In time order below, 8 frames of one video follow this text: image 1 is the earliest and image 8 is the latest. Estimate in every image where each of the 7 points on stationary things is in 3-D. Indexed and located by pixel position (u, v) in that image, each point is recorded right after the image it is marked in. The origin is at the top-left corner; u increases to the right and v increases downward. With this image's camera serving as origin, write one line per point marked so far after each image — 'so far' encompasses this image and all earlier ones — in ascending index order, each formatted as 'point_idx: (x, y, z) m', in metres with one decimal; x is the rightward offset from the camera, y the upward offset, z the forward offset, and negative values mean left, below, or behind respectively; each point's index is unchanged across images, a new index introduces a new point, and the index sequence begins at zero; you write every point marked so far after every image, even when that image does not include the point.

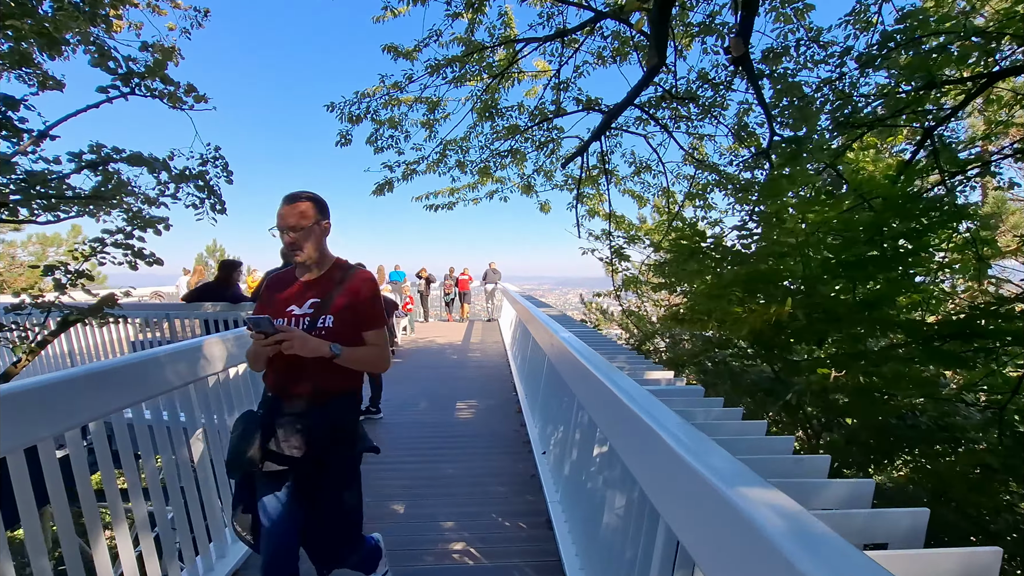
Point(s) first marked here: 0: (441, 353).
0: (-1.2, -1.1, +8.7) m
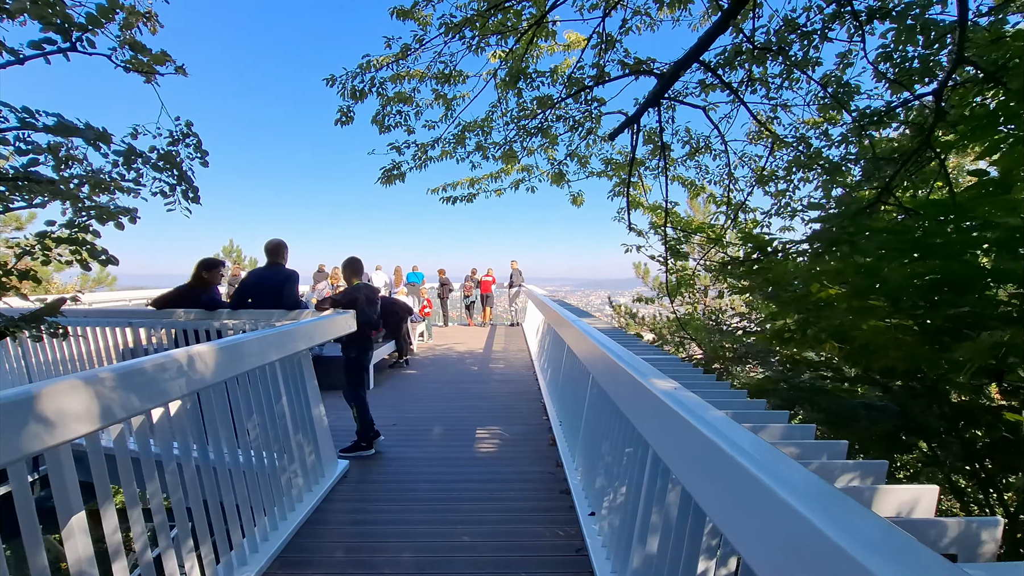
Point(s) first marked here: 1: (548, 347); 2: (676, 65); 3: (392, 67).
0: (-0.8, -1.2, +7.8) m
1: (+0.5, -0.8, +6.7) m
2: (+1.3, +1.7, +3.9) m
3: (-1.1, +2.1, +4.8) m
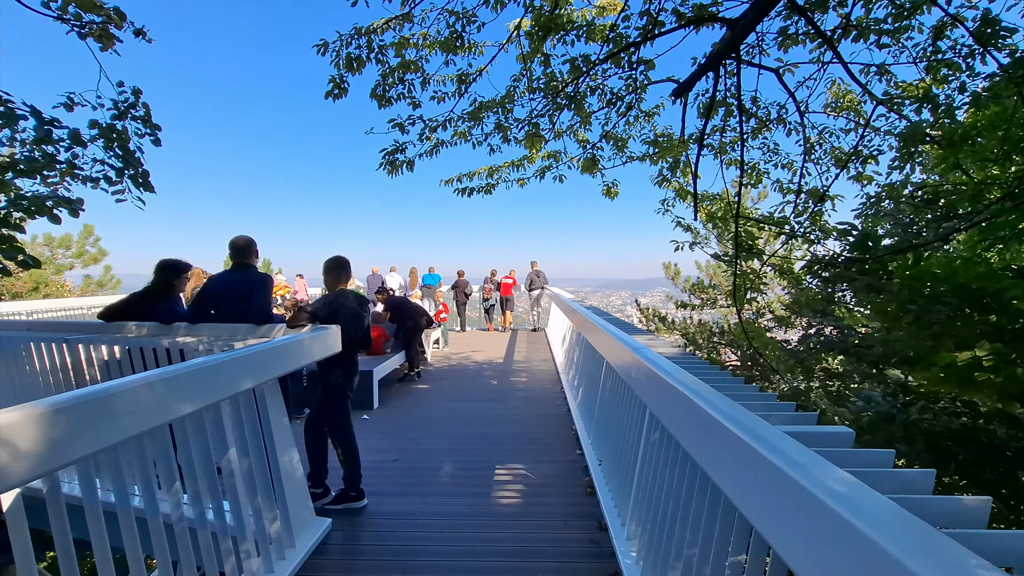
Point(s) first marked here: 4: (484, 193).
0: (-0.5, -1.2, +7.0) m
1: (+0.8, -0.8, +5.9) m
2: (+1.4, +1.7, +3.0) m
3: (-0.9, +2.0, +4.0) m
4: (-0.3, +1.1, +5.6) m
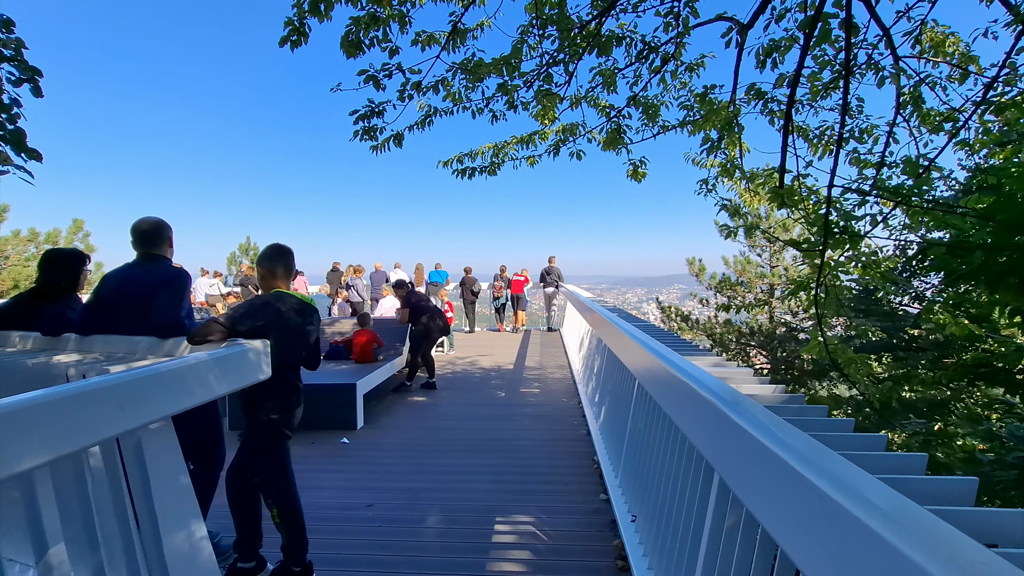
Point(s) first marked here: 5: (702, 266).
0: (-0.3, -1.2, +6.2) m
1: (+0.8, -0.8, +5.0) m
2: (+1.4, +1.7, +2.1) m
3: (-0.9, +2.0, +3.1) m
4: (-0.2, +1.1, +4.8) m
5: (+5.4, +0.6, +14.6) m
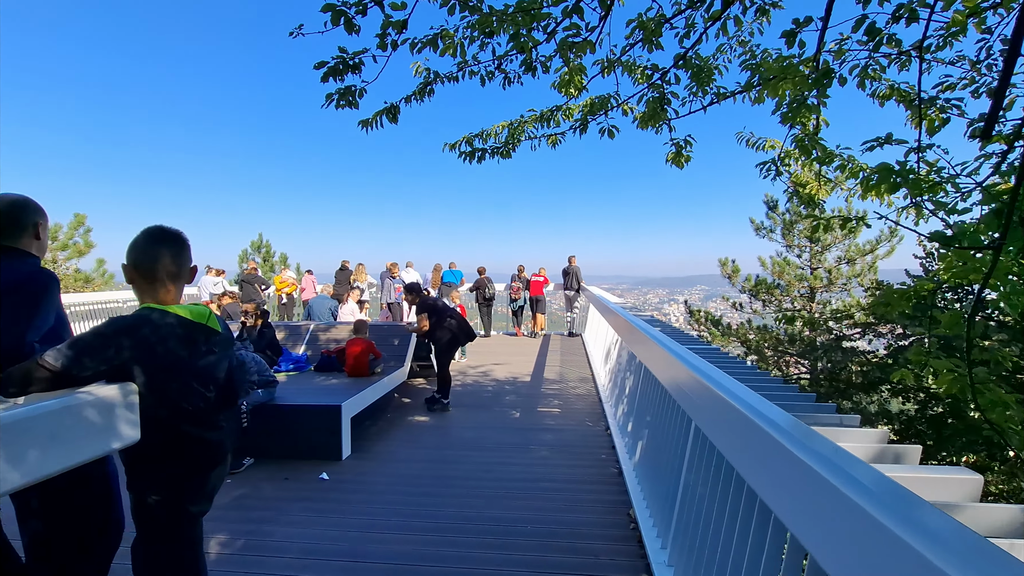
0: (-0.2, -1.2, +5.5) m
1: (+1.0, -0.8, +4.2) m
2: (+1.5, +1.6, +1.3) m
3: (-0.8, +2.0, +2.4) m
4: (-0.1, +1.0, +4.0) m
5: (+5.9, +0.6, +13.6) m
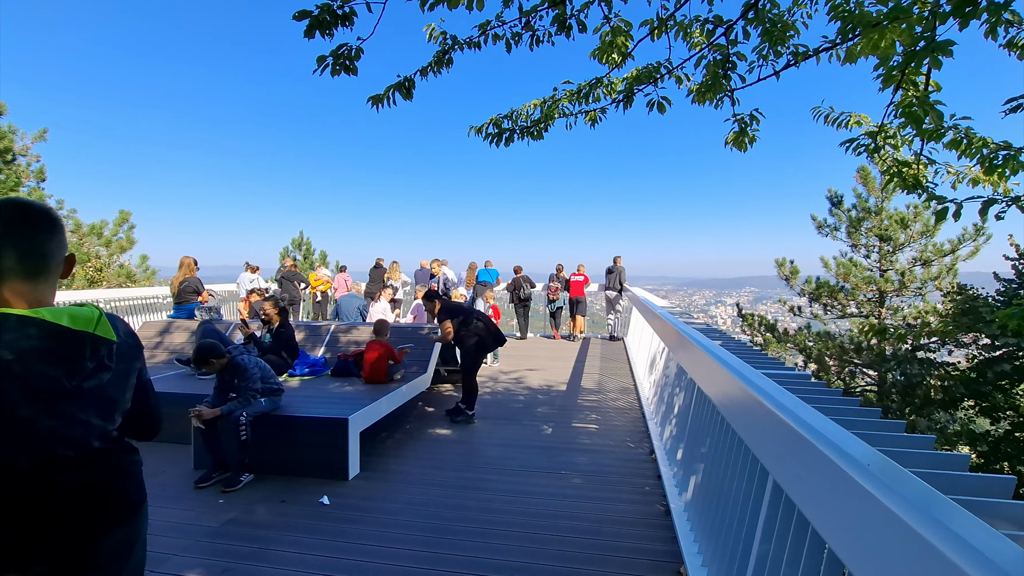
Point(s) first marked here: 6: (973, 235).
0: (+0.2, -1.2, +5.0) m
1: (+1.2, -0.9, +3.6) m
2: (+1.5, +1.6, +0.7) m
3: (-0.7, +2.0, +2.0) m
4: (+0.1, +1.0, +3.5) m
5: (+6.9, +0.5, +12.6) m
6: (+9.3, +1.1, +10.2) m
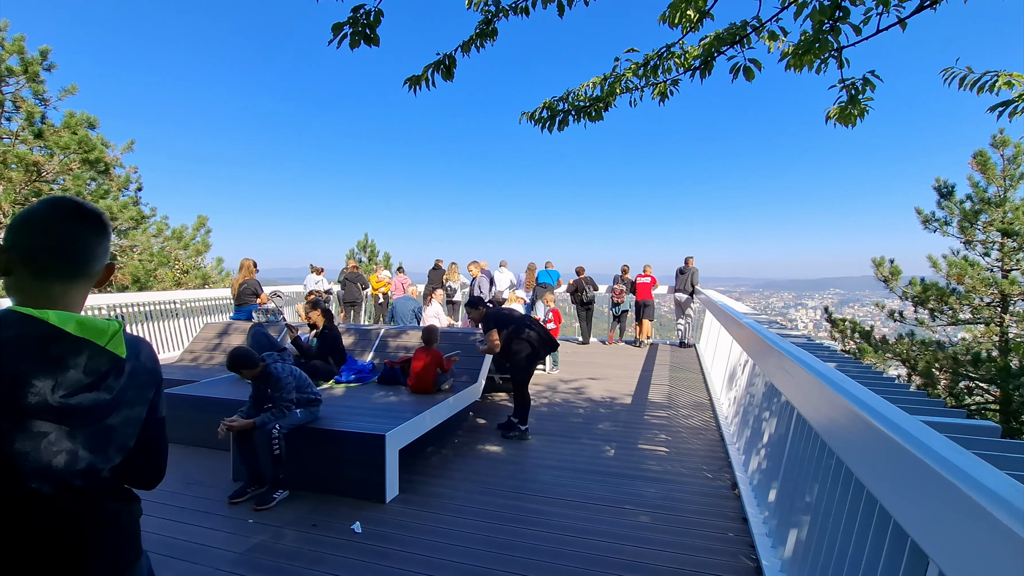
0: (+0.7, -1.2, +4.5) m
1: (+1.5, -0.9, +3.0) m
2: (+1.4, +1.6, +0.1) m
3: (-0.5, +2.0, +1.6) m
4: (+0.5, +1.0, +3.1) m
5: (+8.3, +0.4, +11.2) m
6: (+10.4, +1.0, +8.6) m
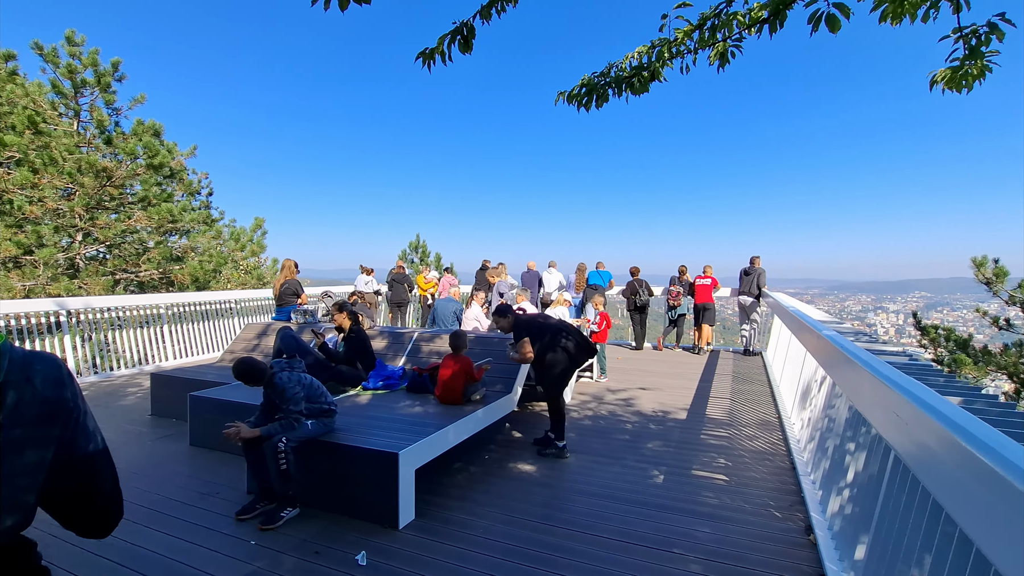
0: (+1.0, -1.3, +4.0) m
1: (+1.7, -0.9, +2.5) m
2: (+1.3, +1.6, -0.4) m
3: (-0.5, +2.0, +1.3) m
4: (+0.6, +1.0, +2.6) m
5: (+9.3, +0.4, +9.8) m
6: (+11.1, +0.9, +7.0) m
